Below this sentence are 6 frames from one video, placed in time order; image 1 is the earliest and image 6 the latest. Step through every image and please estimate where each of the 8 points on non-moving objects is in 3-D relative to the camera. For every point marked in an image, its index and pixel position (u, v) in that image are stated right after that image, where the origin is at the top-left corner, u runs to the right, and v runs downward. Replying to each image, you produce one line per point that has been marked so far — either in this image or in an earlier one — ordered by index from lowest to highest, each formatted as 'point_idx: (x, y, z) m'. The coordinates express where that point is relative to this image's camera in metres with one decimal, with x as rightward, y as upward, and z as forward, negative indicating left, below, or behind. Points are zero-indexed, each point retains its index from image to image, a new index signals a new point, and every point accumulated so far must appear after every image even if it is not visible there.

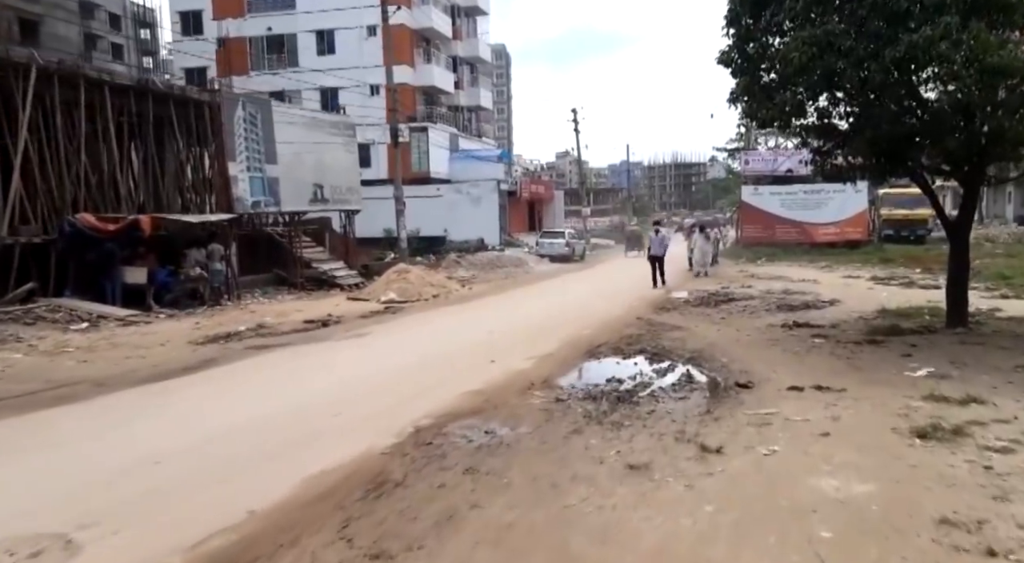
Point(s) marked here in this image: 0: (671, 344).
0: (+2.3, -0.9, +11.2) m
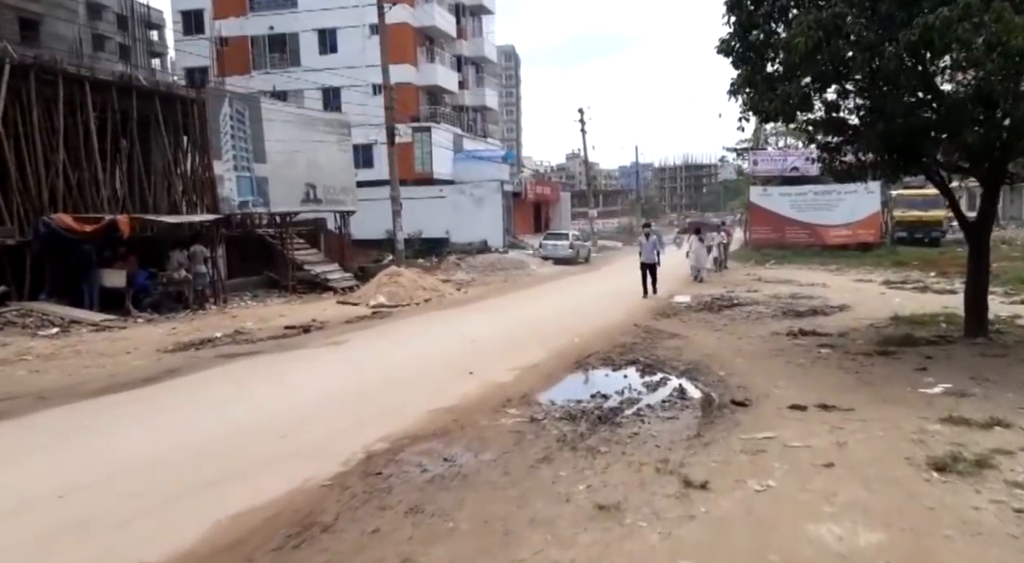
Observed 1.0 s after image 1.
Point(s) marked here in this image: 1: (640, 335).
0: (+2.0, -1.0, +10.4) m
1: (+2.0, -0.9, +12.3) m
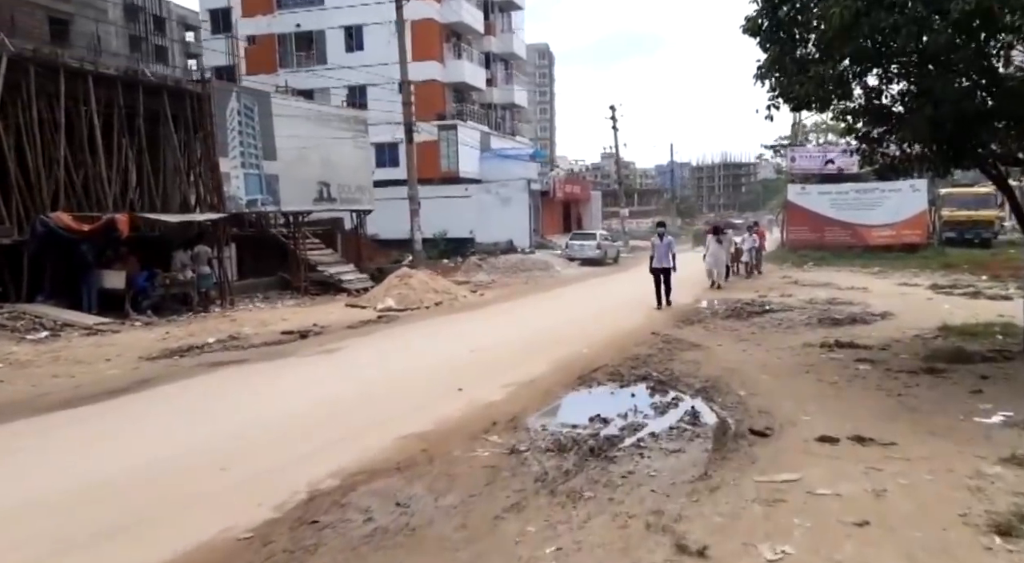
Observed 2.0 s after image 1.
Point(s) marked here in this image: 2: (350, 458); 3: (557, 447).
0: (+2.0, -1.1, +9.4) m
1: (+2.1, -0.9, +11.2) m
2: (-1.3, -1.4, +6.1) m
3: (+0.4, -1.3, +6.1) m
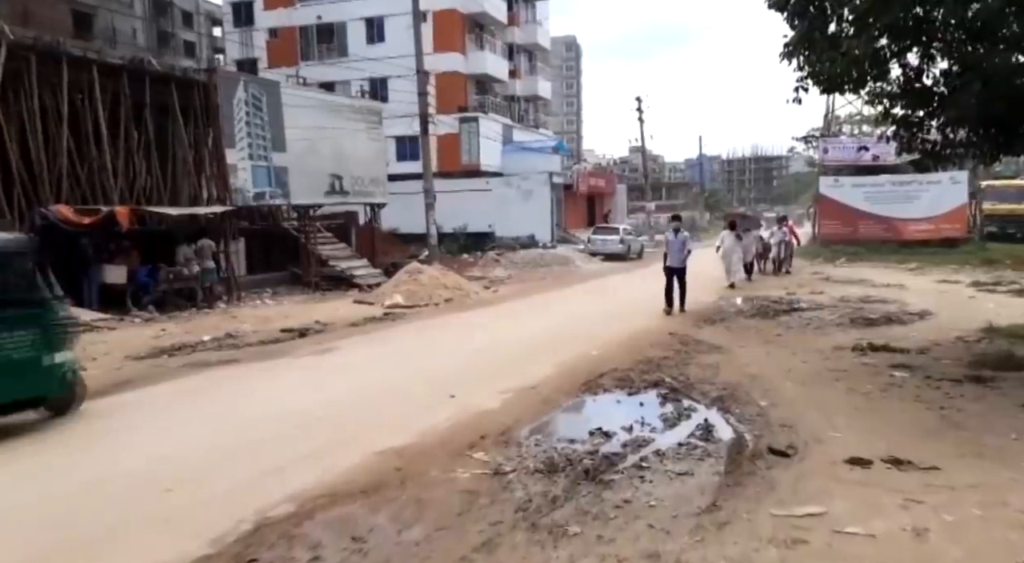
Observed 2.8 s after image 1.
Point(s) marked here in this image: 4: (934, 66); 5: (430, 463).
0: (+2.0, -1.1, +8.6) m
1: (+2.1, -0.9, +10.4) m
2: (-1.4, -1.3, +5.5) m
3: (+0.2, -1.3, +5.4) m
4: (+4.6, +2.4, +8.5) m
5: (-0.6, -1.3, +5.5) m
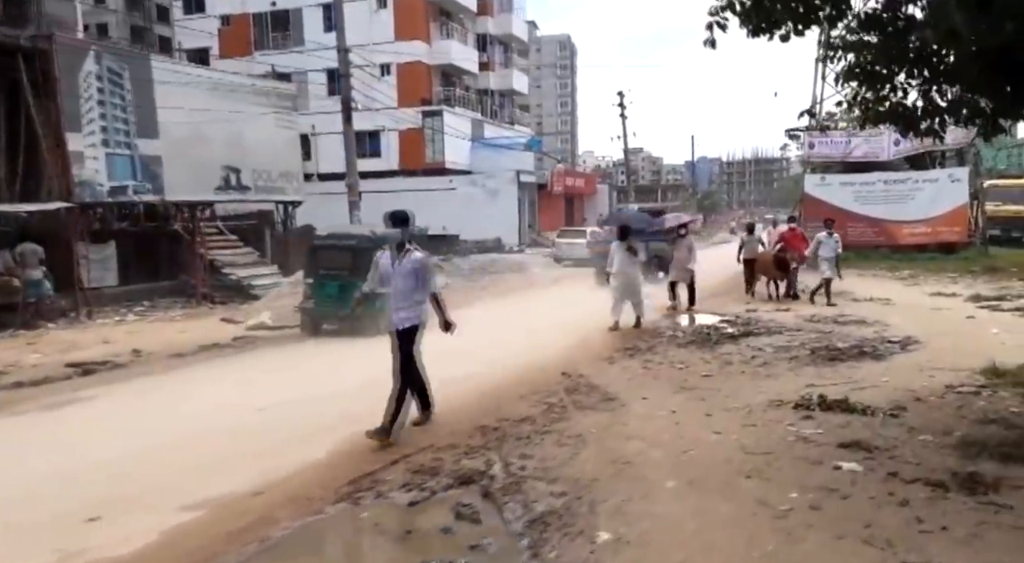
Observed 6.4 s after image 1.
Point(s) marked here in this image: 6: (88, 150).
0: (+0.2, -1.3, +5.6) m
1: (+0.3, -1.2, +7.4) m
2: (-3.2, -1.6, +2.5) m
3: (-1.6, -1.5, +2.4) m
4: (+2.8, +2.1, +5.5) m
5: (-2.4, -1.5, +2.5) m
6: (-8.9, +2.8, +17.1) m
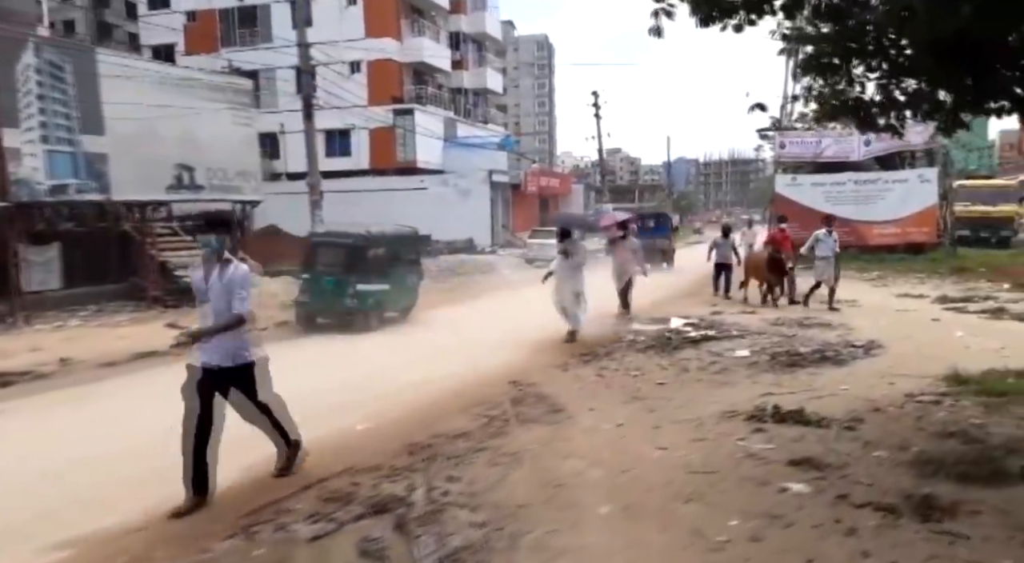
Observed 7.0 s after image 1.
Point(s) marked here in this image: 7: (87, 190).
0: (-0.3, -1.3, +5.1) m
1: (-0.2, -1.2, +7.0) m
2: (-3.6, -1.6, +1.9) m
3: (-2.0, -1.6, +1.9) m
4: (+2.3, +2.1, +5.1) m
5: (-2.8, -1.6, +2.0) m
6: (-9.7, +2.8, +16.4) m
7: (-9.9, +2.2, +18.2) m
